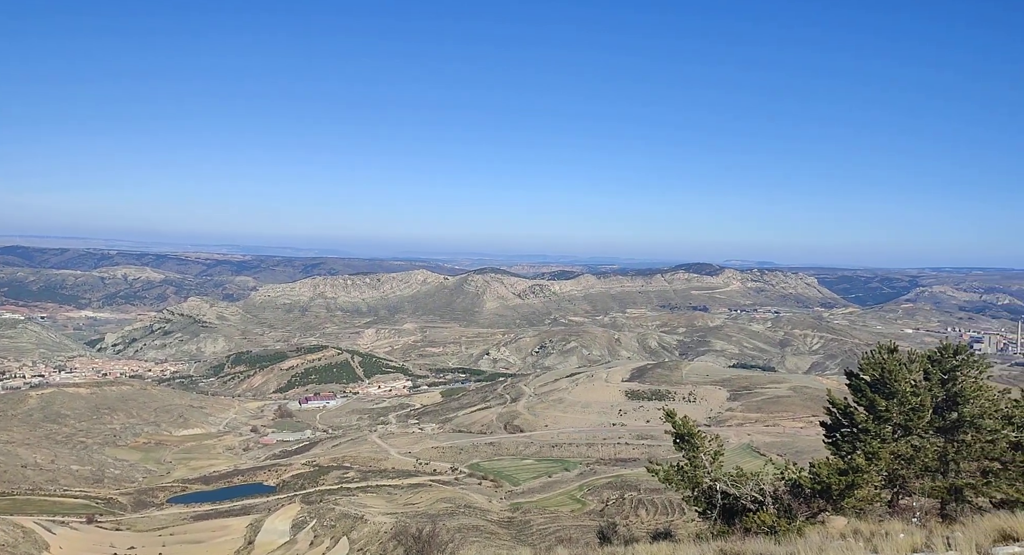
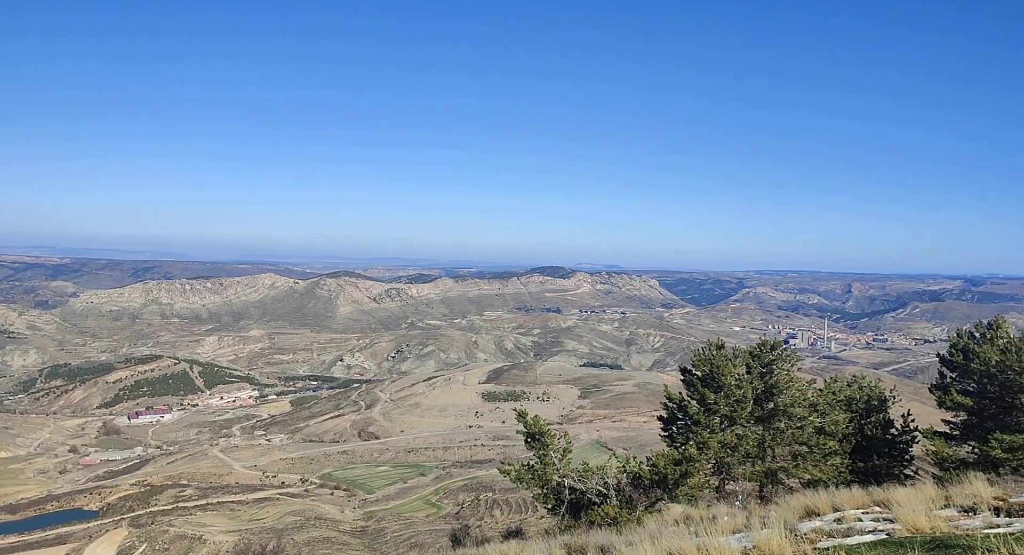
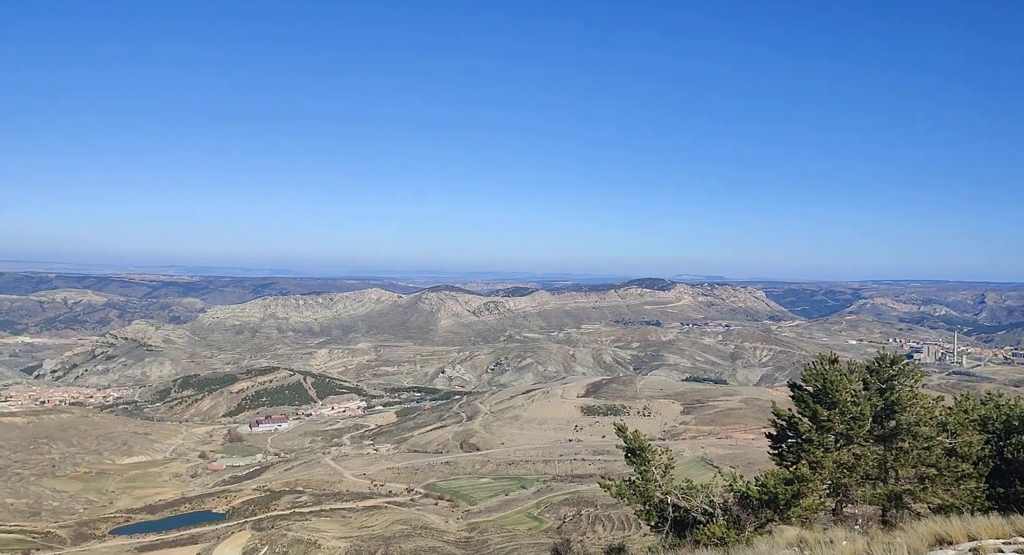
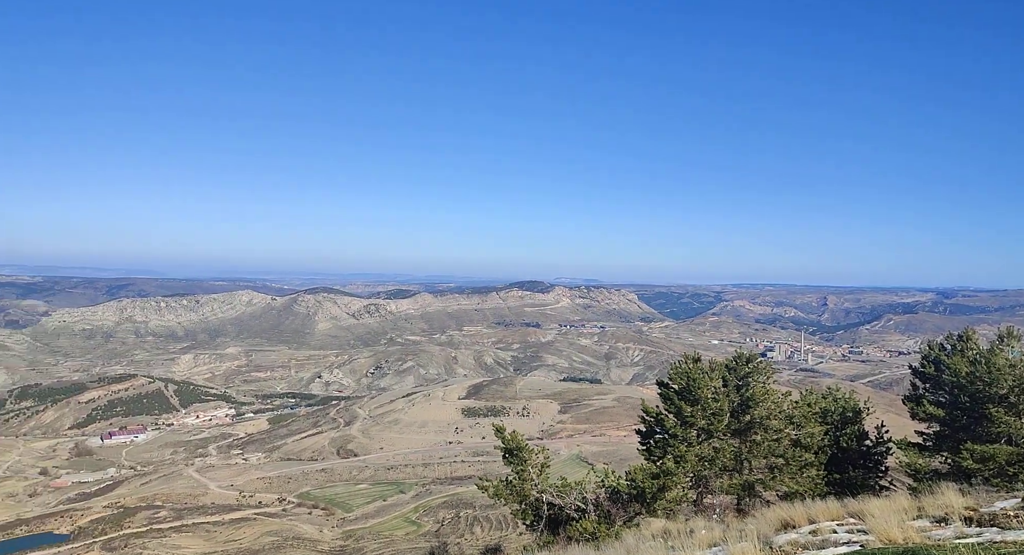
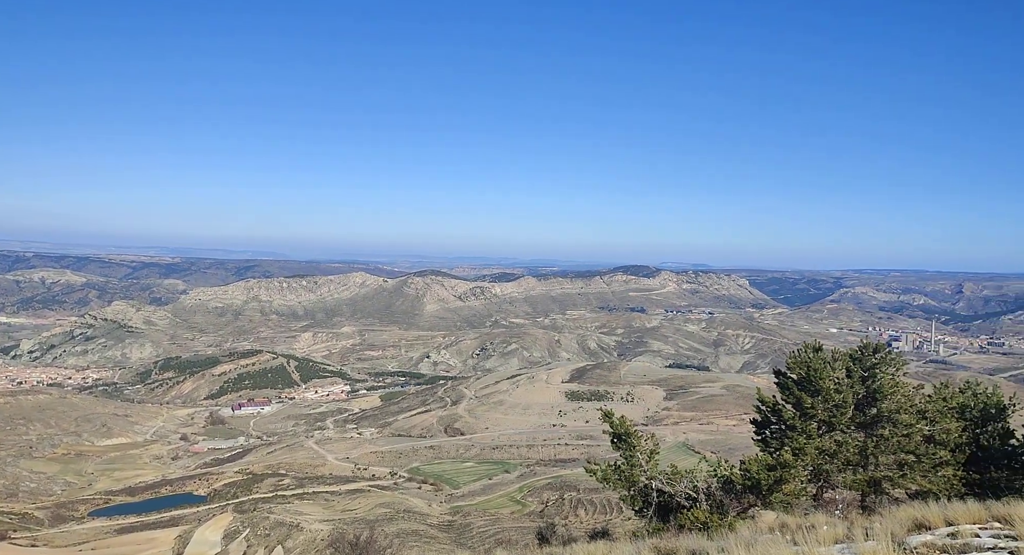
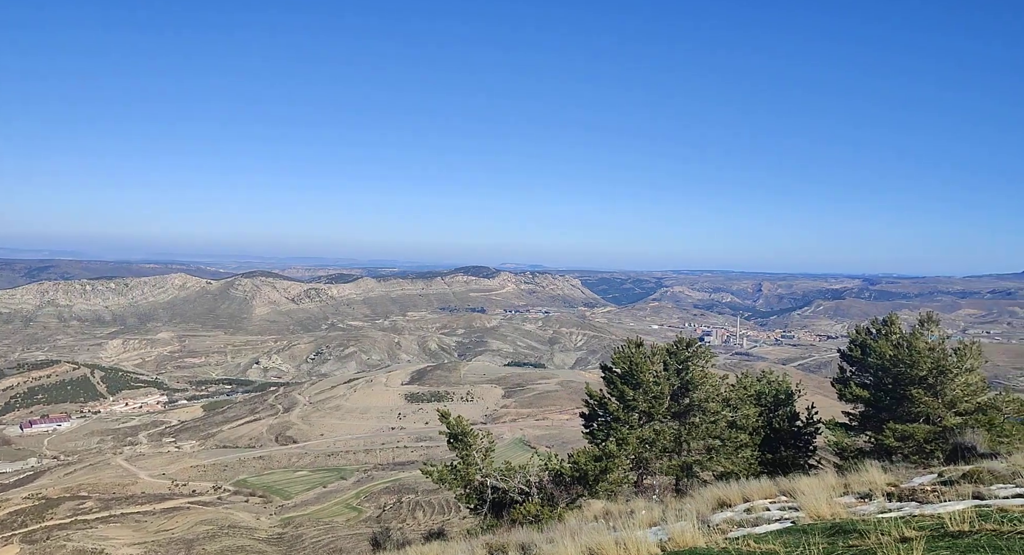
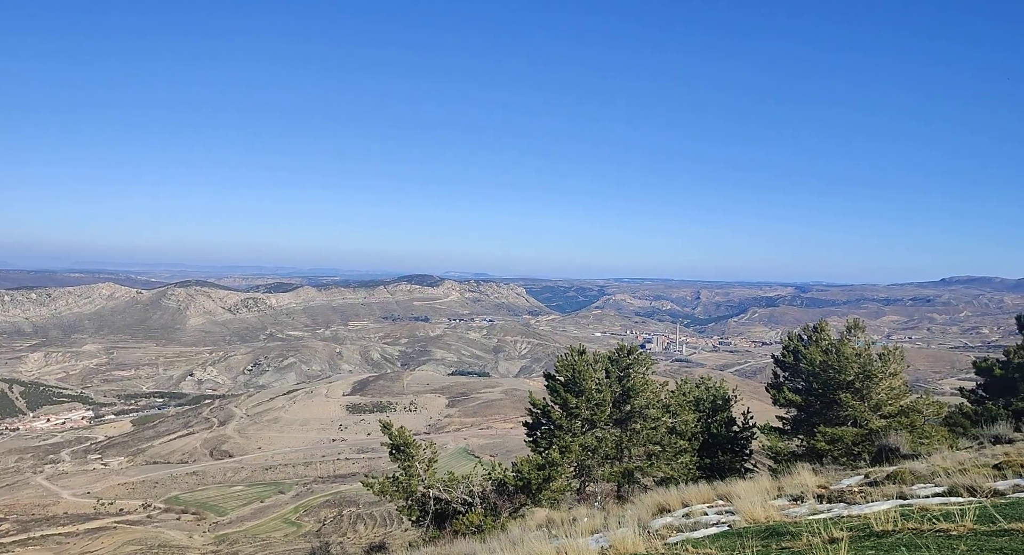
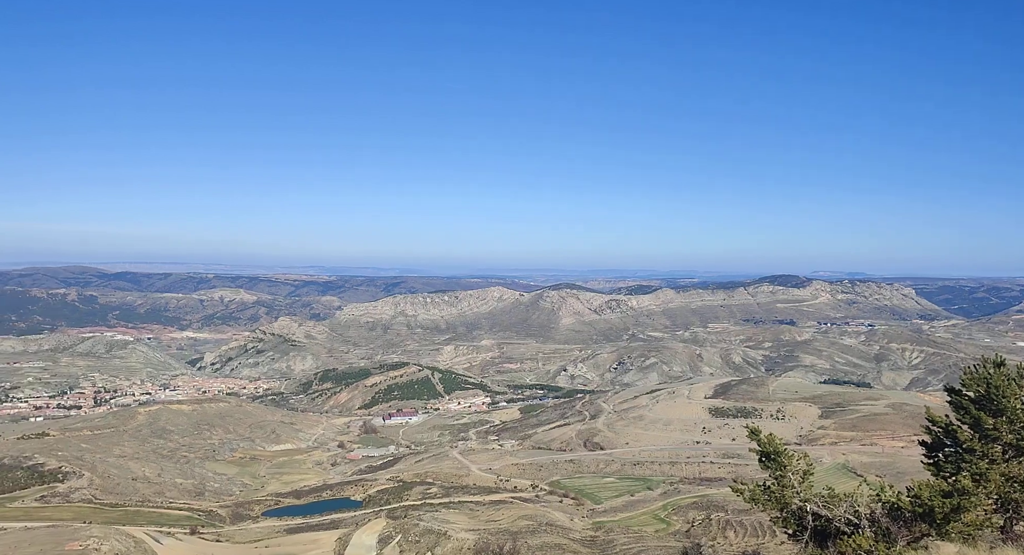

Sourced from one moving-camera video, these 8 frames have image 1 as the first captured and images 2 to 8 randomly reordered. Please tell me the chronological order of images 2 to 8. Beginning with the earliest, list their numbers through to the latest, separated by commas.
5, 2, 6, 7, 4, 3, 8
